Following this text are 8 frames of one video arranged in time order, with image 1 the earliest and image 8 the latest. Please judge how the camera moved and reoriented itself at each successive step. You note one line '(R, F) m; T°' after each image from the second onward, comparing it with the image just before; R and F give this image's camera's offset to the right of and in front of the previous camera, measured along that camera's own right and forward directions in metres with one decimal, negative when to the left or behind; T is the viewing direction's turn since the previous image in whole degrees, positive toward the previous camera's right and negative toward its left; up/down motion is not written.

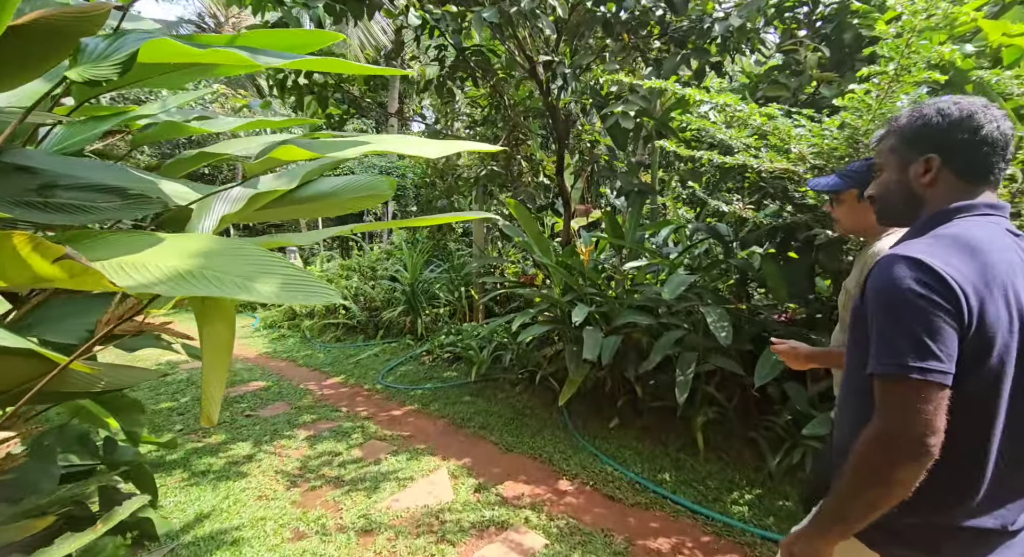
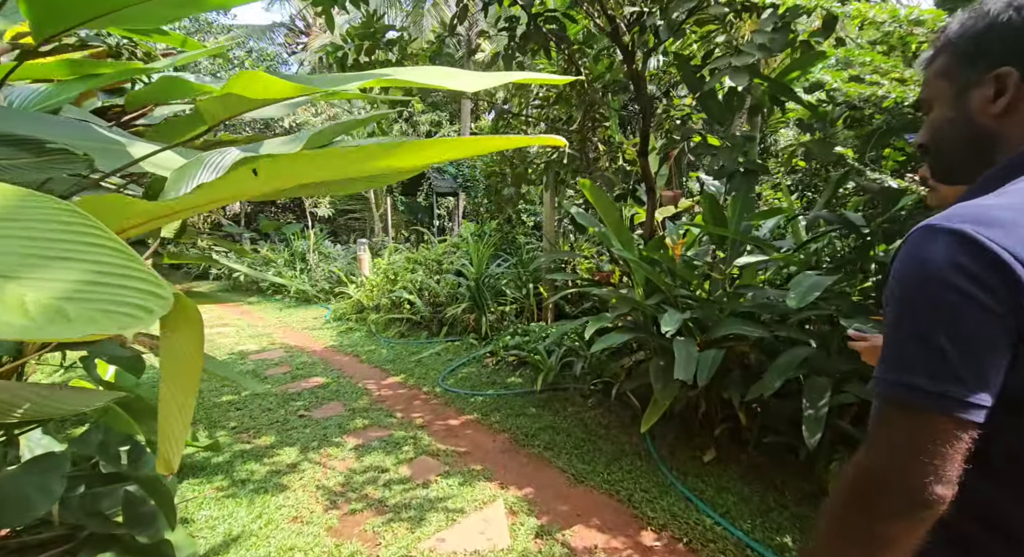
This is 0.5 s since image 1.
(0.0, +0.4) m; -7°
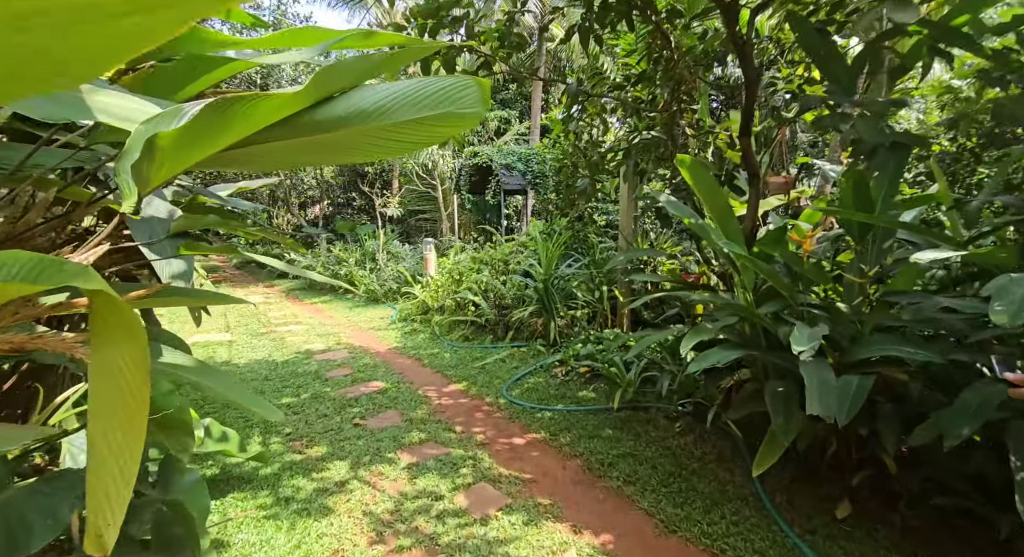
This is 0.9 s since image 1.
(0.0, +0.3) m; -7°
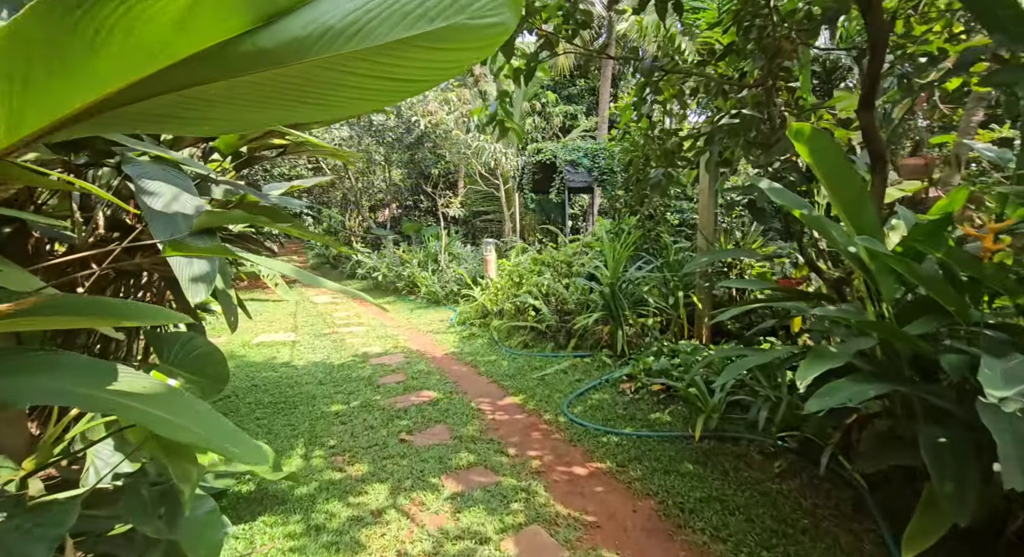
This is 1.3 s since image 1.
(0.0, +0.3) m; -7°
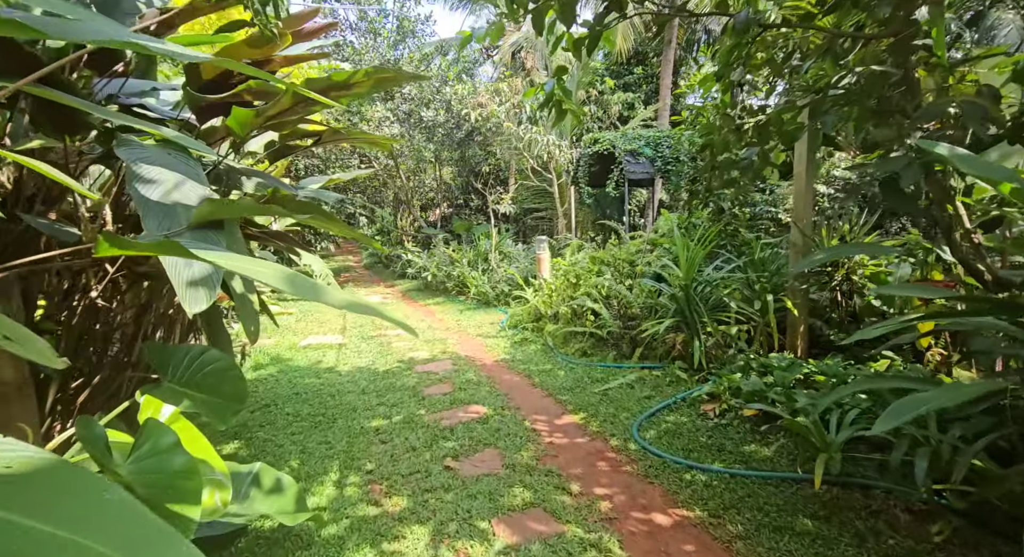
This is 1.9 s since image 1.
(0.0, +0.4) m; -5°
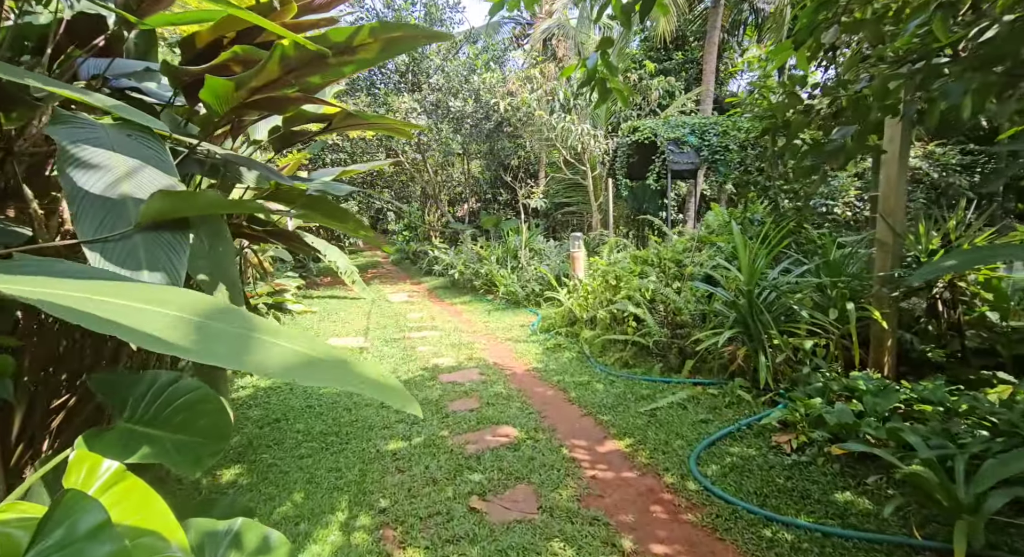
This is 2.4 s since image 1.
(0.0, +0.3) m; -3°
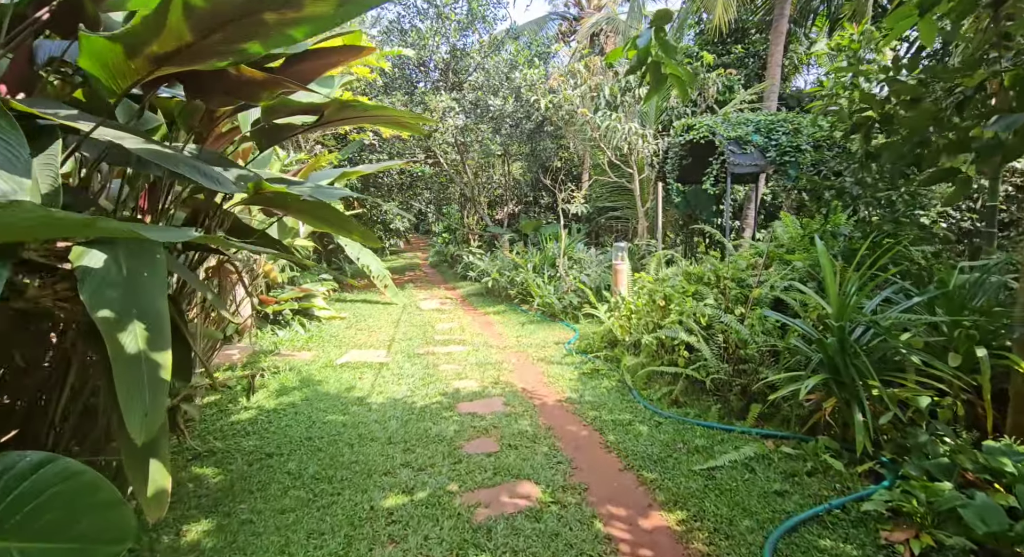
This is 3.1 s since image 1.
(+0.1, +0.5) m; -4°
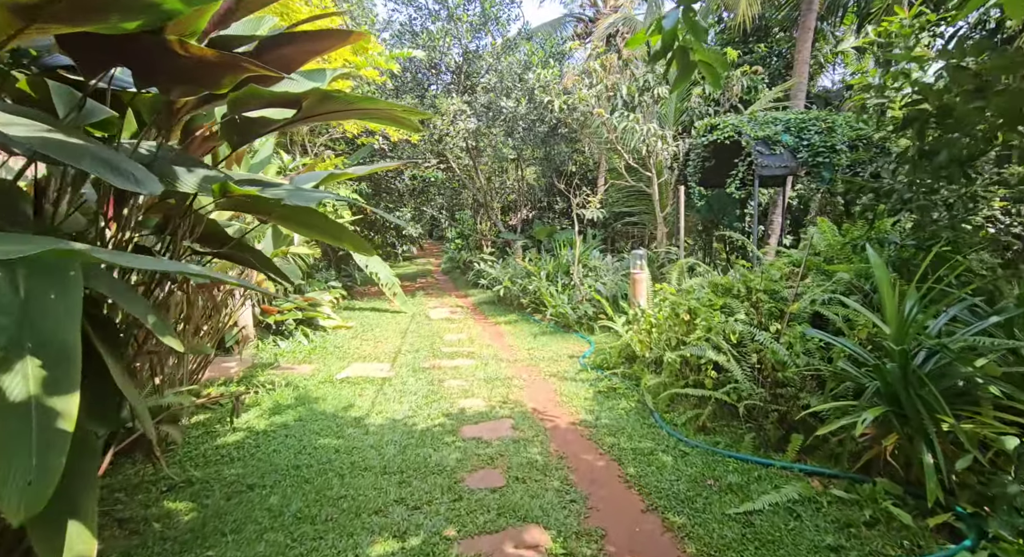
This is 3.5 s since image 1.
(0.0, +0.3) m; -2°
